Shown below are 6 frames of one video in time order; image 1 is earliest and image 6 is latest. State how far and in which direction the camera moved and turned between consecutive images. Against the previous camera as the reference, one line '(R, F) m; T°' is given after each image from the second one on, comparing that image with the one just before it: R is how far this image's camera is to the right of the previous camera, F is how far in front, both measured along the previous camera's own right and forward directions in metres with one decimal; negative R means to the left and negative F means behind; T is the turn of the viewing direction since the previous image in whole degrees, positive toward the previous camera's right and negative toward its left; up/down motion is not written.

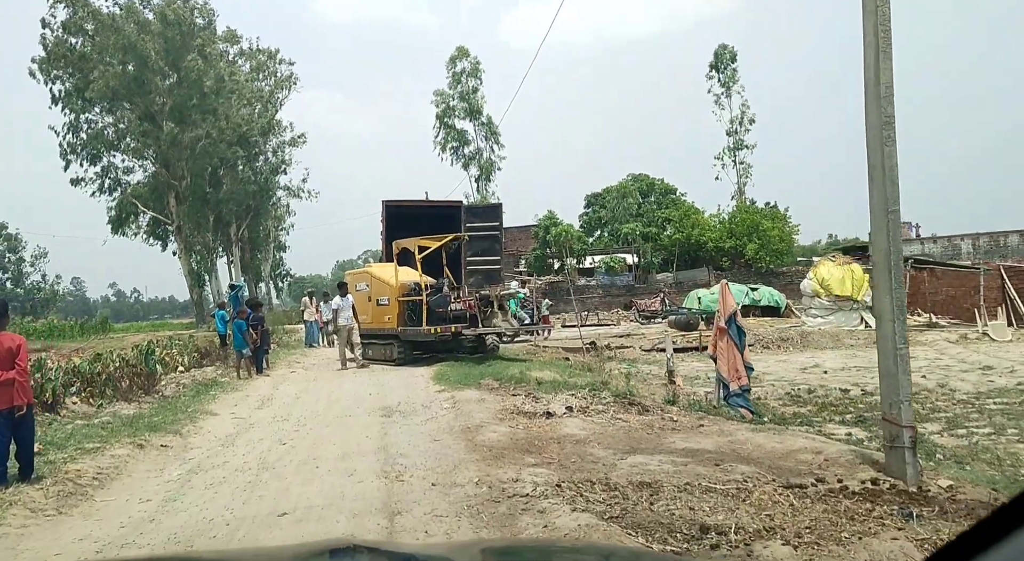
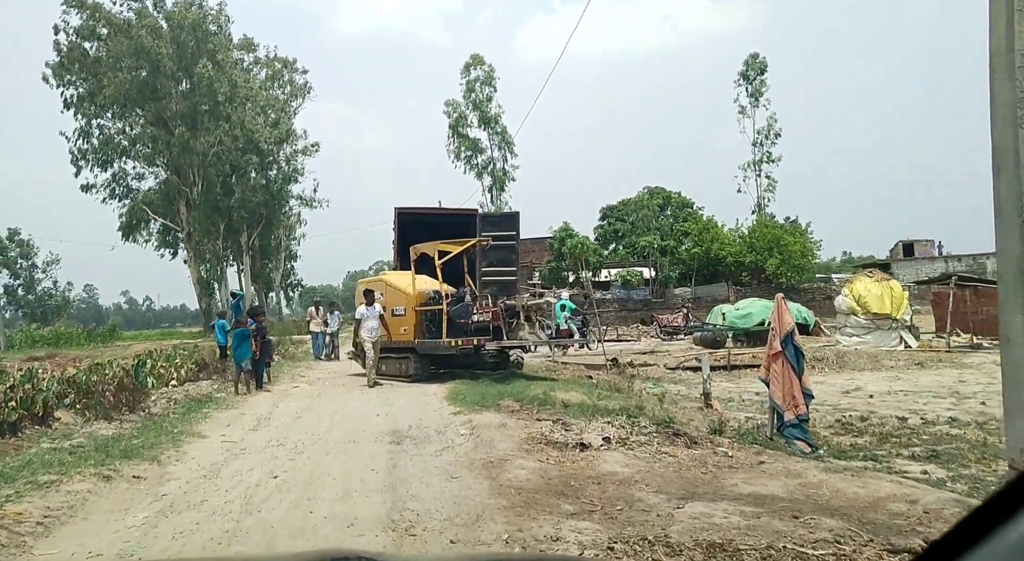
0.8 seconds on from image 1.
(-0.2, +1.0) m; -1°
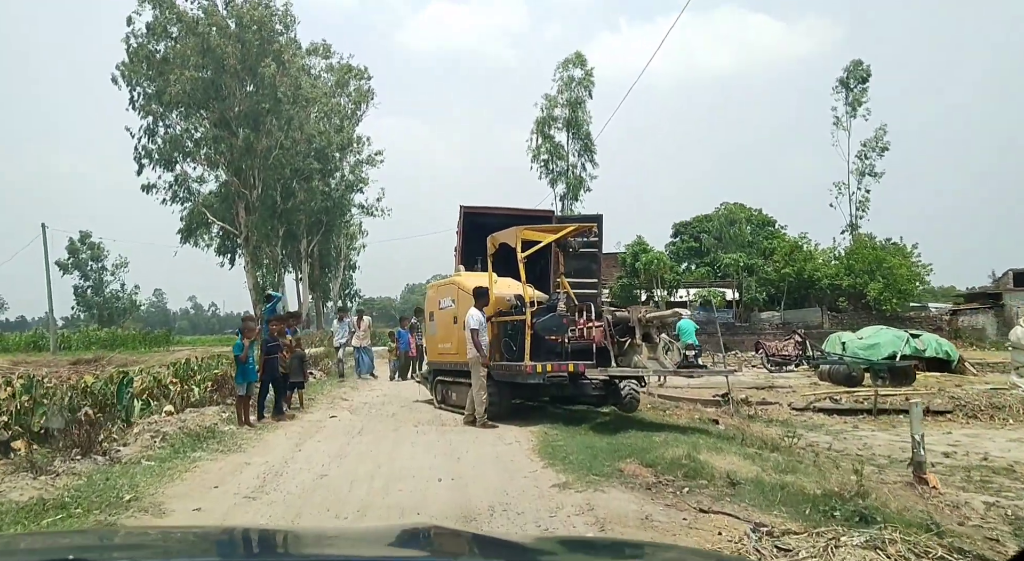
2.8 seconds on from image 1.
(-0.7, +3.4) m; -4°
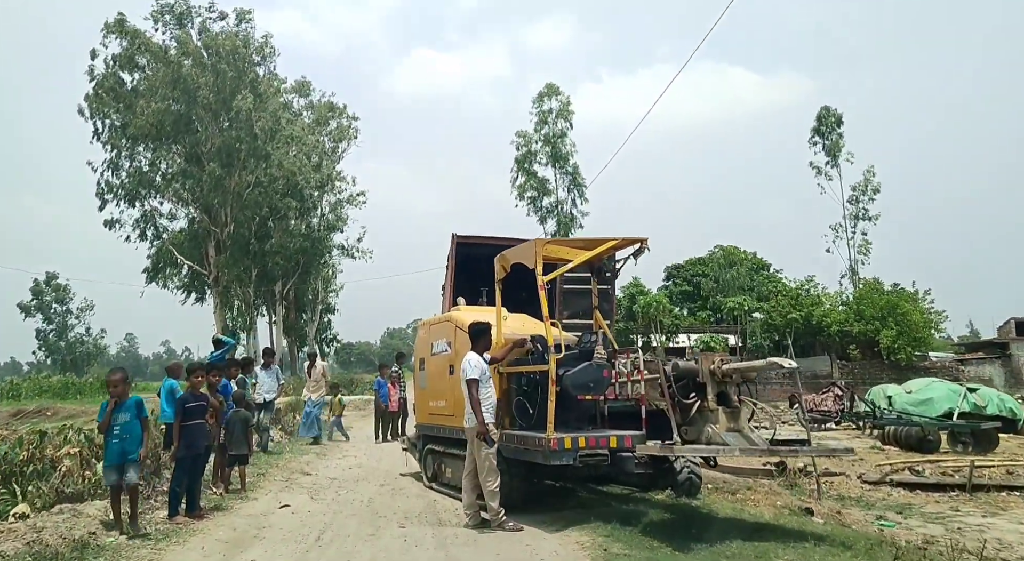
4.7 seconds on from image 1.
(-0.5, +2.9) m; +2°
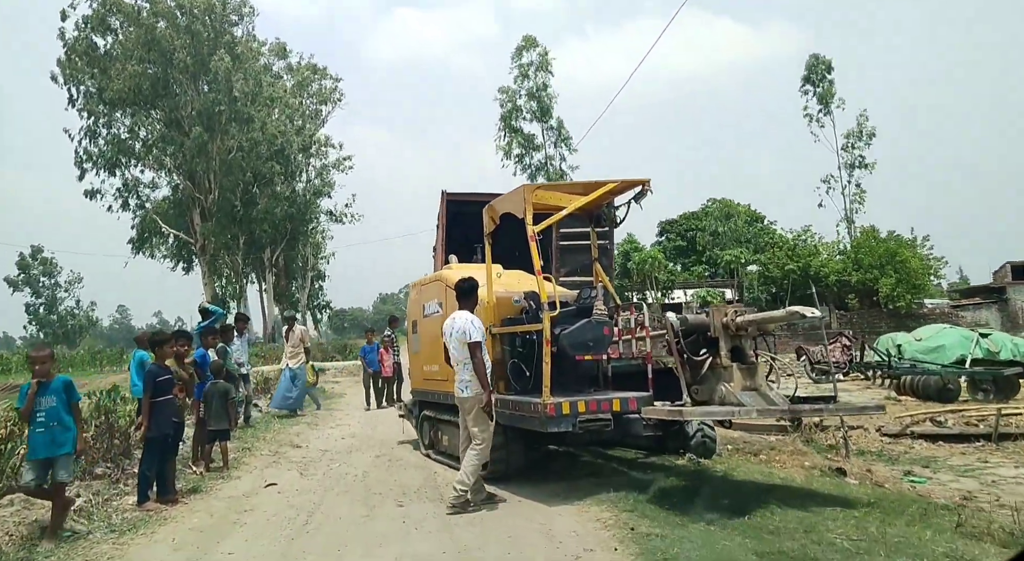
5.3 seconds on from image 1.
(-0.1, +0.8) m; +1°
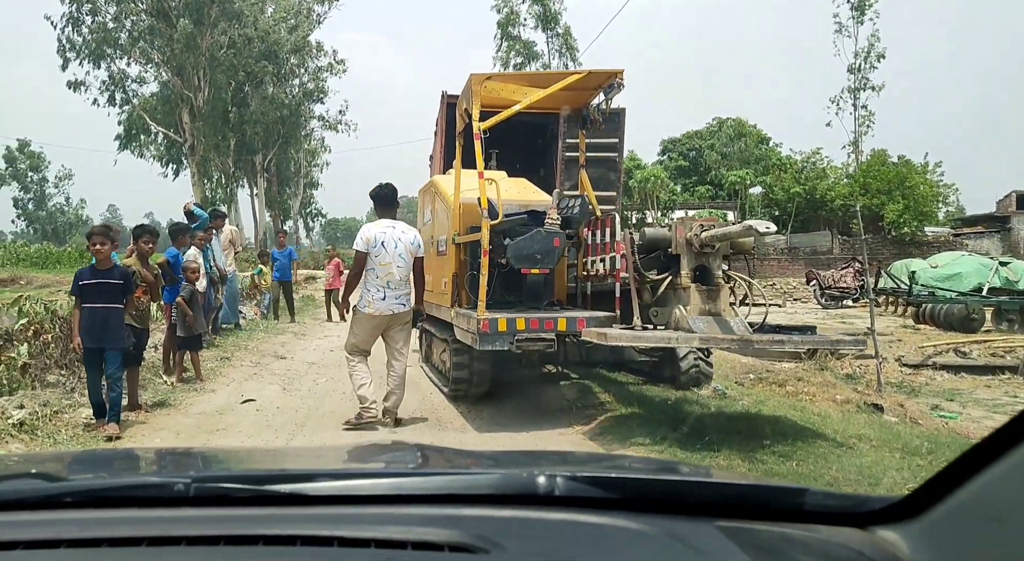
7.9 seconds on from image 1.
(-0.2, +0.9) m; +1°
